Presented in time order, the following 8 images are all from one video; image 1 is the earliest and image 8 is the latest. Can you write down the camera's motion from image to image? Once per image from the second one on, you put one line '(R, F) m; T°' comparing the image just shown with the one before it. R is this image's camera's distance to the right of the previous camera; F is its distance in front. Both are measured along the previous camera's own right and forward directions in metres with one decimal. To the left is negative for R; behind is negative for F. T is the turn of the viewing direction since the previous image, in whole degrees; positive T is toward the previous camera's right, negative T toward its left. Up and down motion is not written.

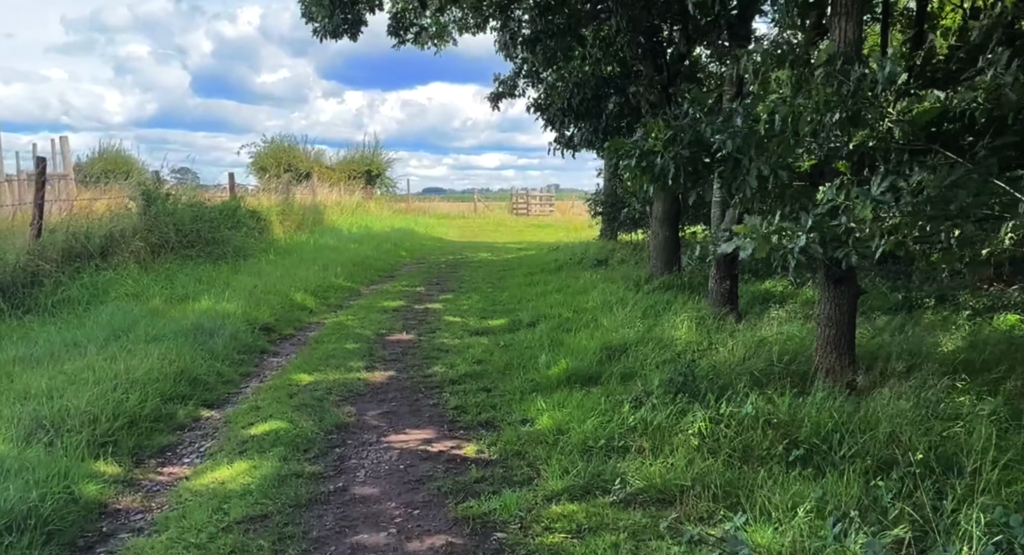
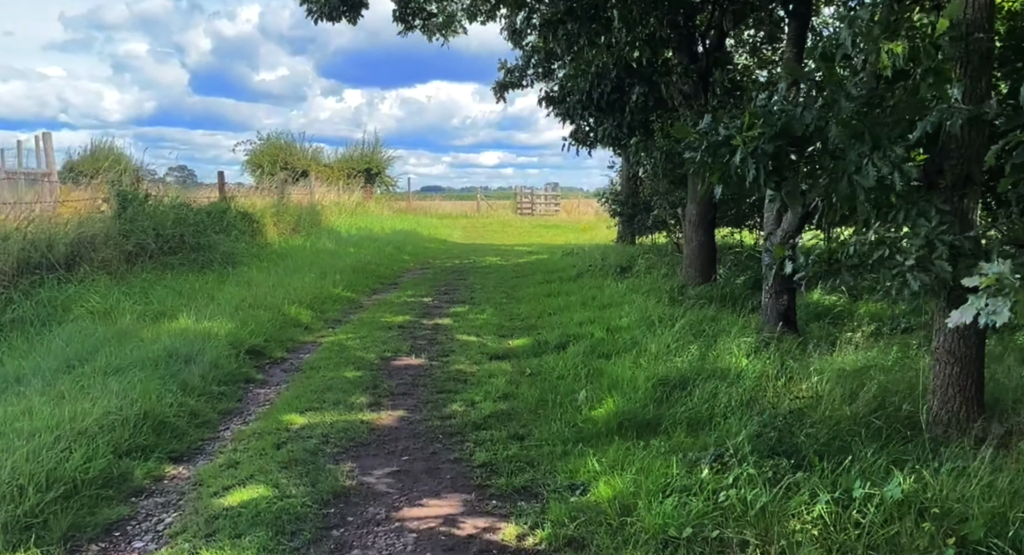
(-0.2, +1.2) m; 0°
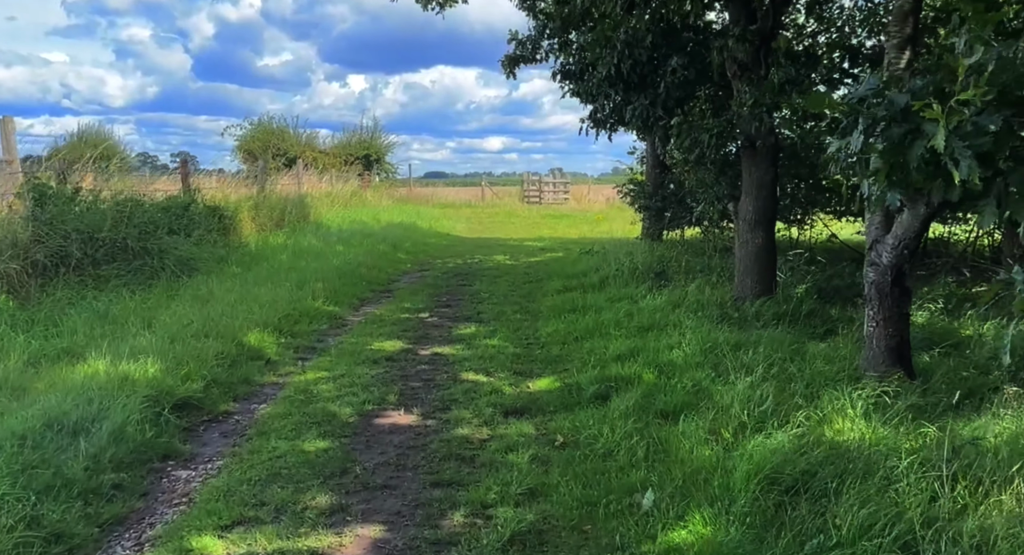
(-0.1, +2.0) m; 0°
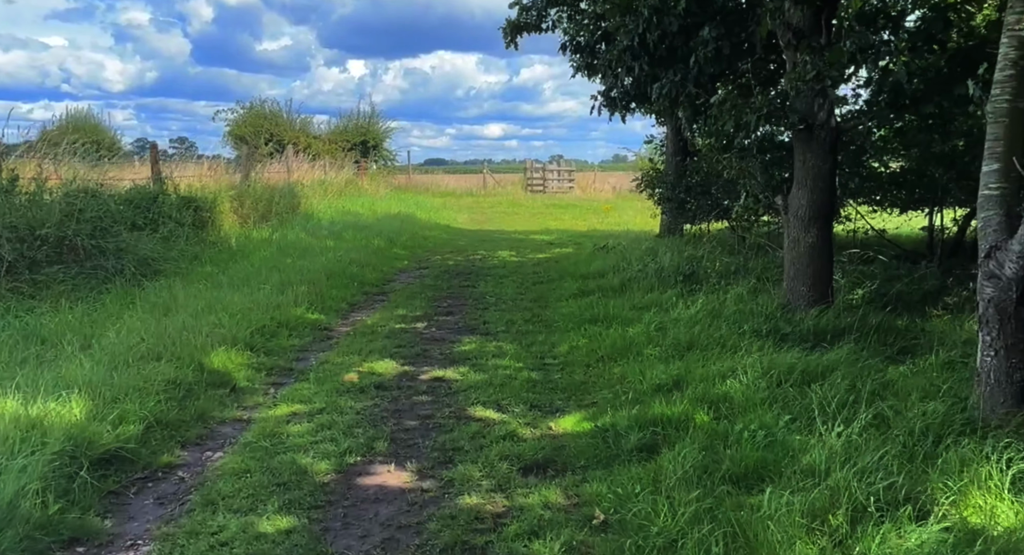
(-0.1, +1.3) m; 0°
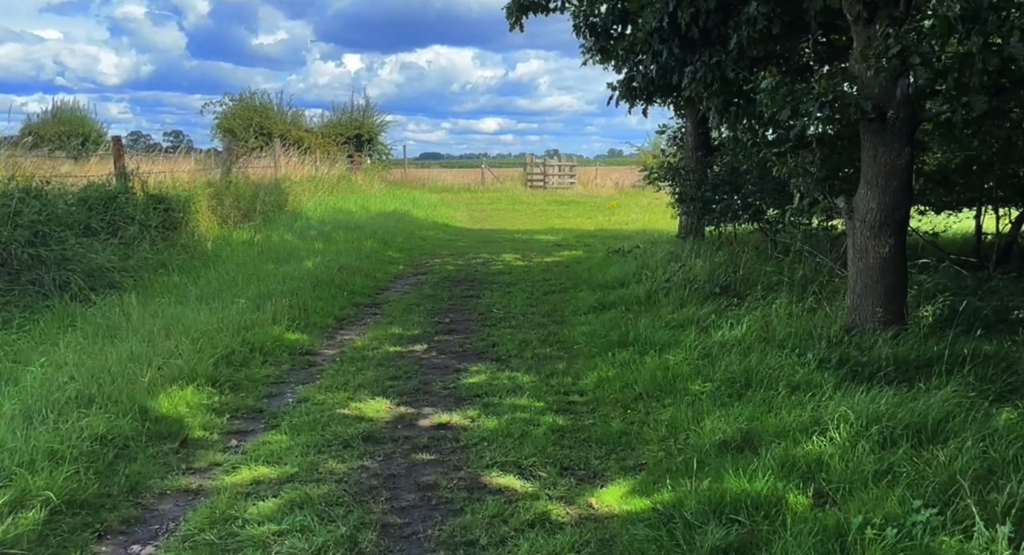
(-0.1, +1.2) m; 0°
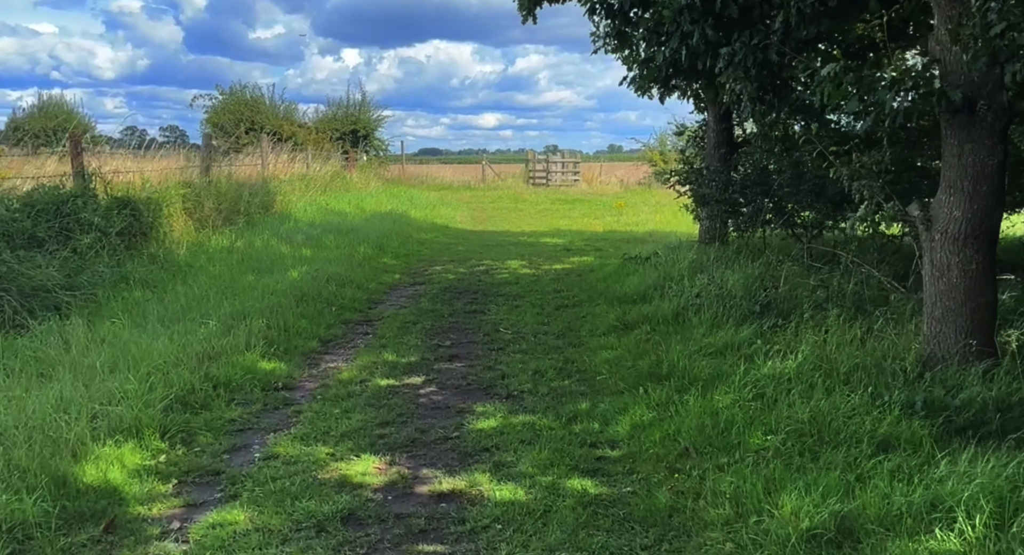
(-0.1, +1.1) m; 0°
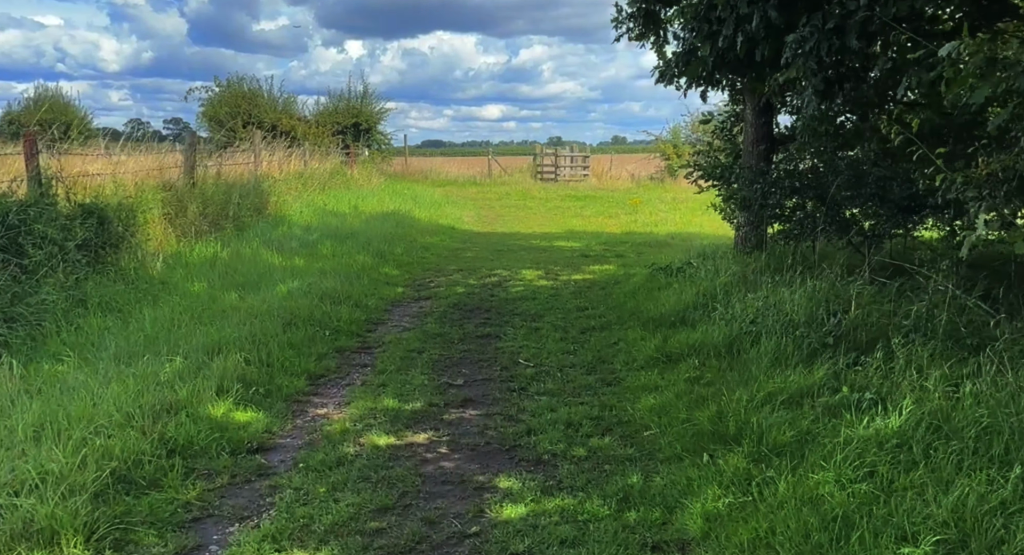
(-0.1, +1.2) m; 0°
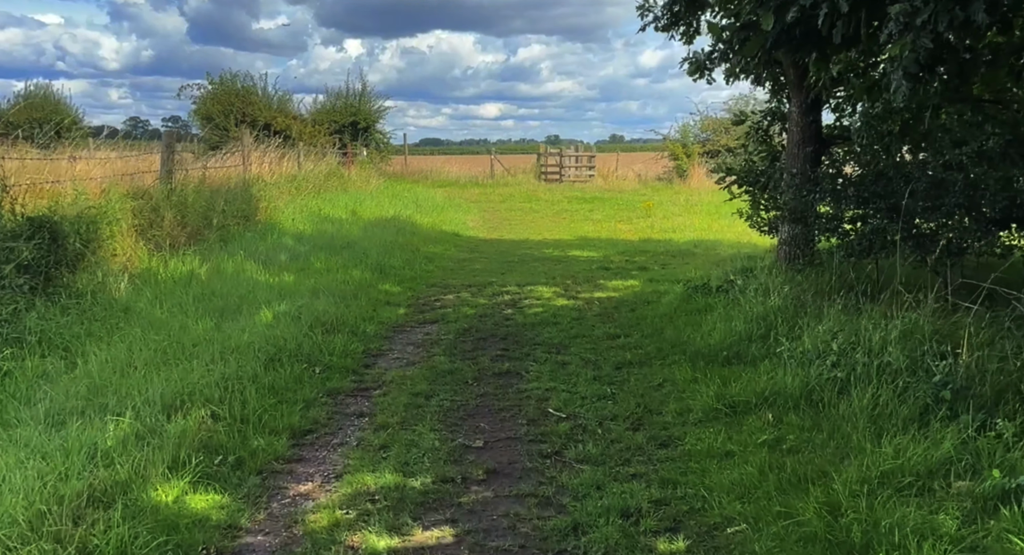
(-0.2, +1.2) m; 0°
